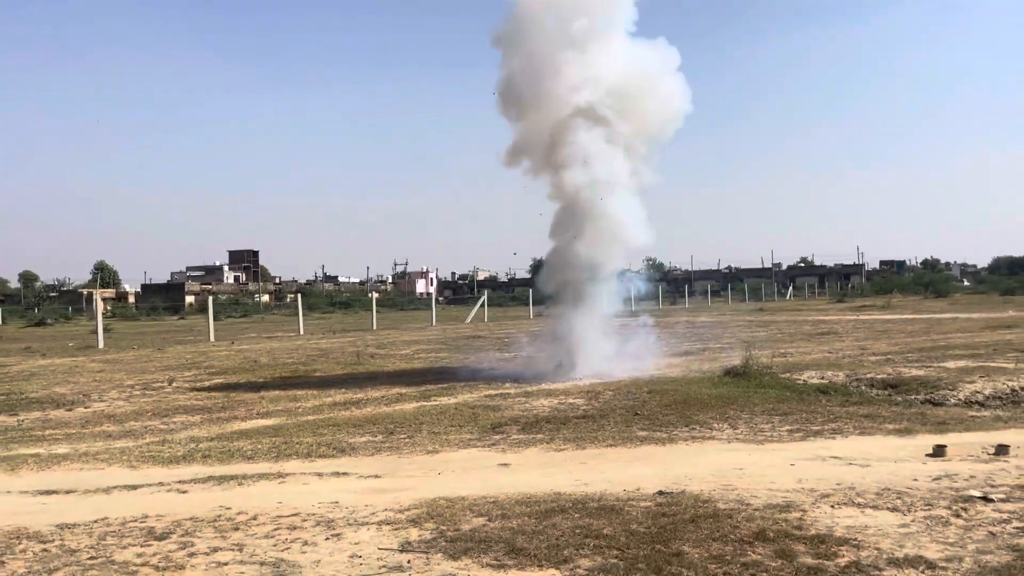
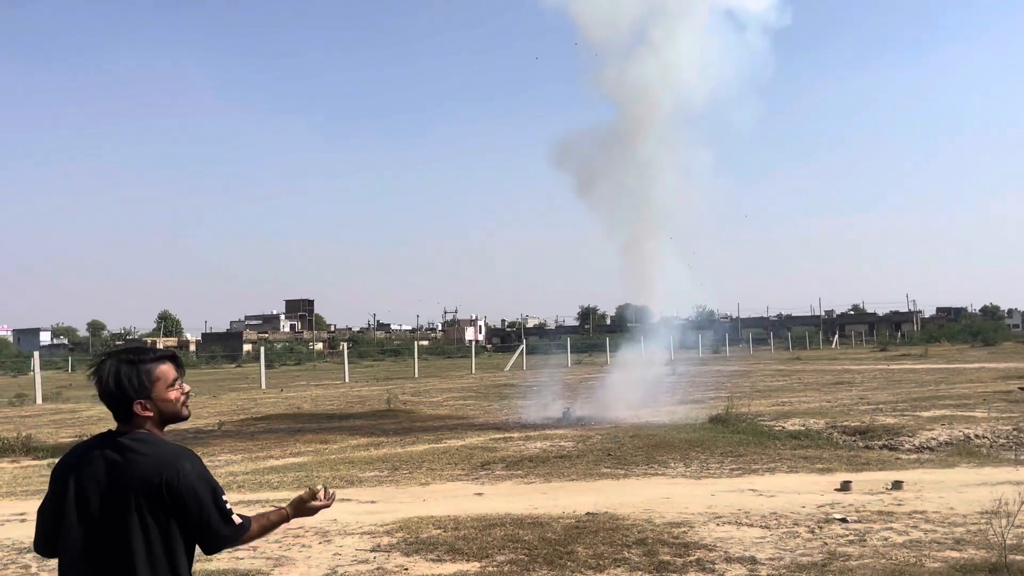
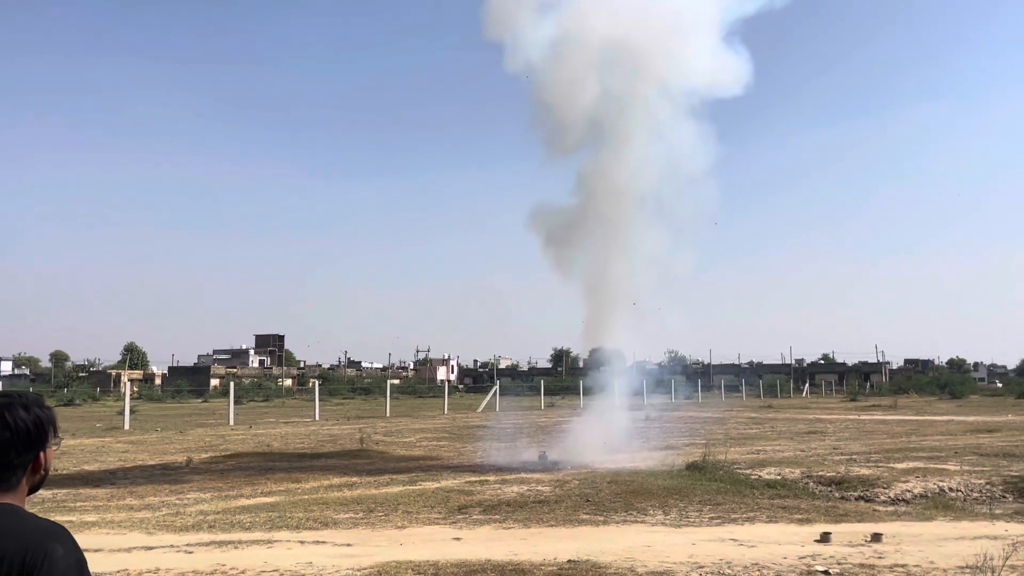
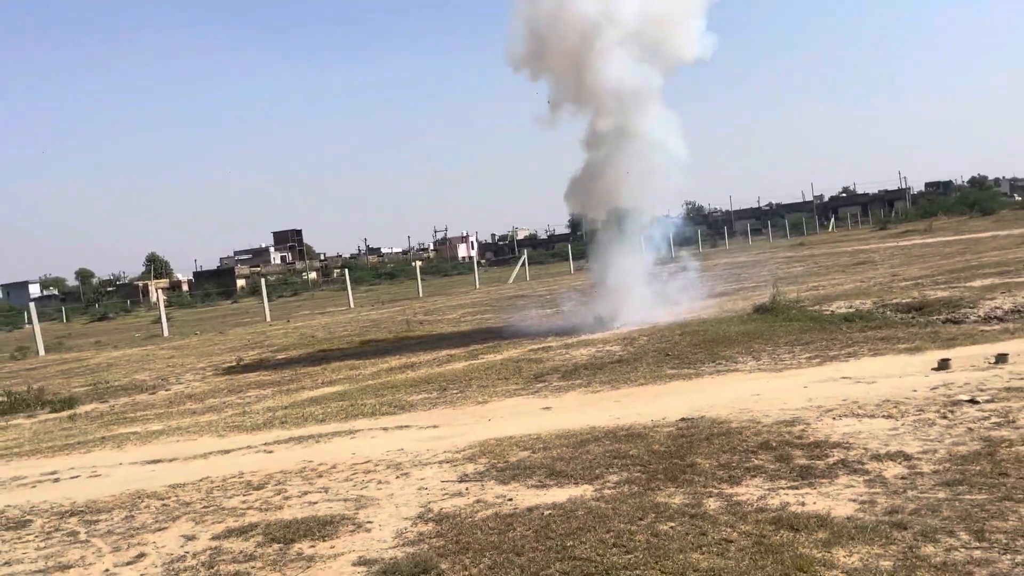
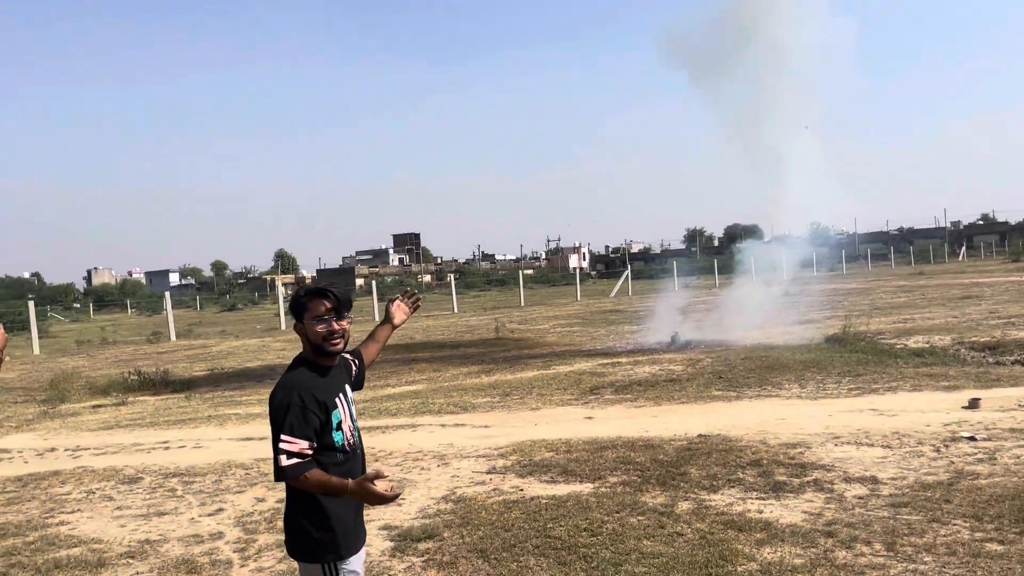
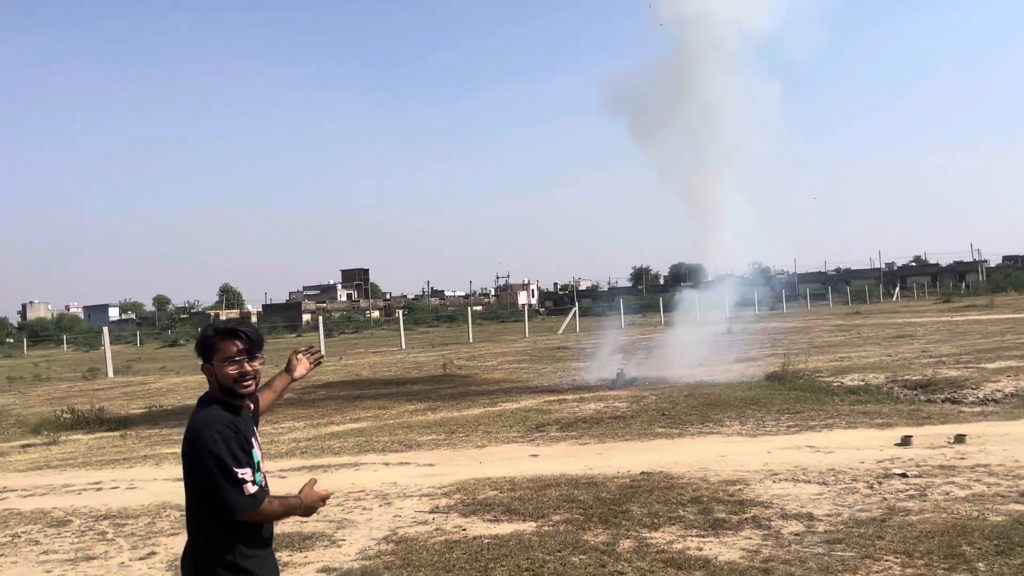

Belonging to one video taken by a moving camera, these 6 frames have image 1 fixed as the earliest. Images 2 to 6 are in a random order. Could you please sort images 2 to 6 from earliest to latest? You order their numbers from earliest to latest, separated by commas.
4, 3, 2, 6, 5
